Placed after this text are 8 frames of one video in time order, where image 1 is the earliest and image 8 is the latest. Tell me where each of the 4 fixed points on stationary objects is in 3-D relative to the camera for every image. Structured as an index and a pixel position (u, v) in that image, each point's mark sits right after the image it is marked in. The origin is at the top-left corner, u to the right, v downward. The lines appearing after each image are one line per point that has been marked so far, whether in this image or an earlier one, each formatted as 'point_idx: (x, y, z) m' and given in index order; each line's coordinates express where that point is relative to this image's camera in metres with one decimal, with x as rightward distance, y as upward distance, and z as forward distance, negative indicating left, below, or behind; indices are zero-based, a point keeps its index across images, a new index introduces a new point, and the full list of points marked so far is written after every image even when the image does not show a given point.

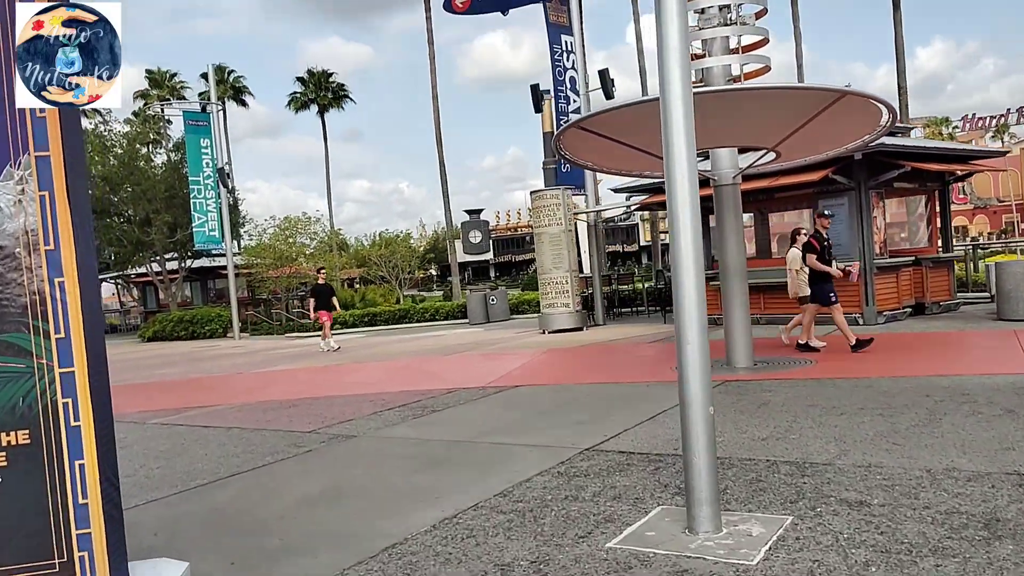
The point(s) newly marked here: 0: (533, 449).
0: (+0.2, -1.2, +6.2) m
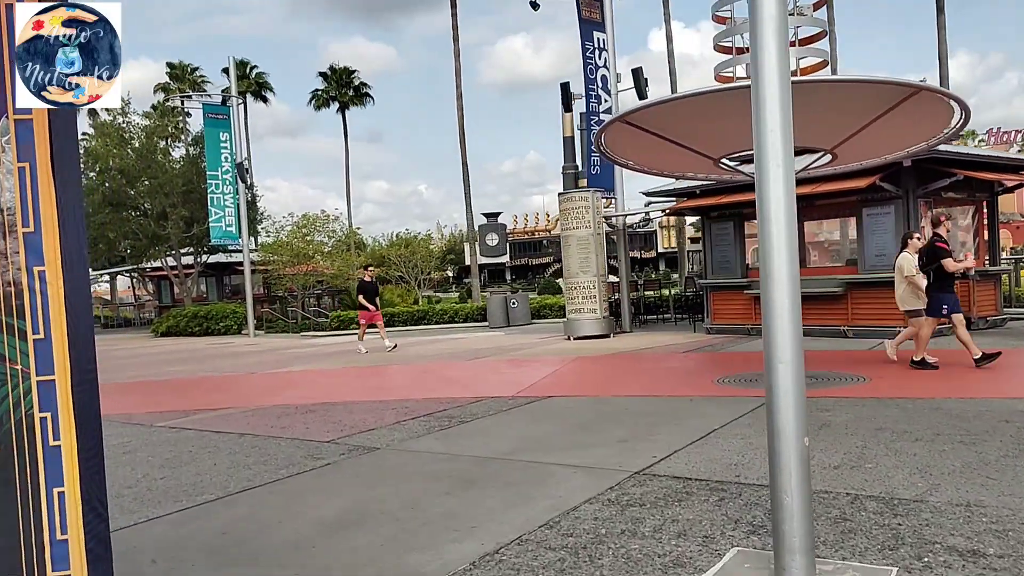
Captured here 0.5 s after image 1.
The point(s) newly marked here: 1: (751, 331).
0: (+0.4, -1.2, +5.6) m
1: (+4.3, -0.8, +15.8) m
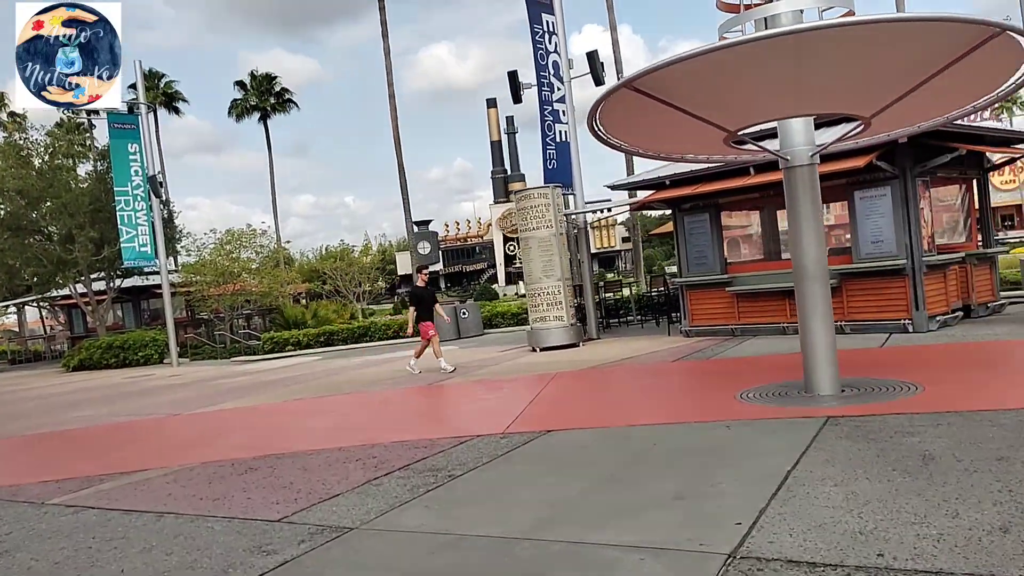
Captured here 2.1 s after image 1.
0: (+0.6, -1.2, +4.0) m
1: (+3.7, -0.7, +14.4) m
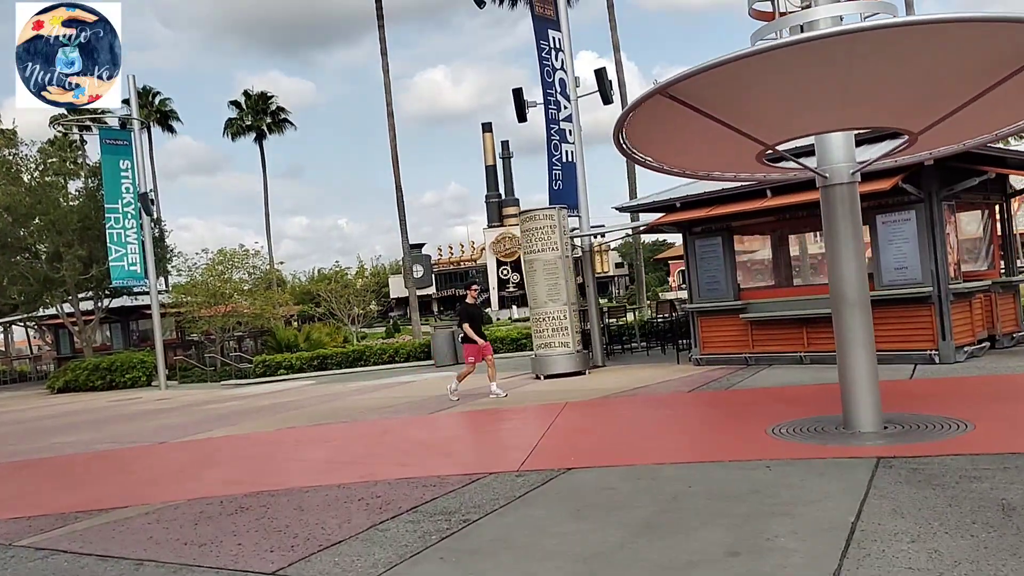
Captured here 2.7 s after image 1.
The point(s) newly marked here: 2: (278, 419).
0: (+0.8, -1.3, +3.4) m
1: (+3.8, -1.2, +13.8) m
2: (-3.5, -1.9, +12.9) m
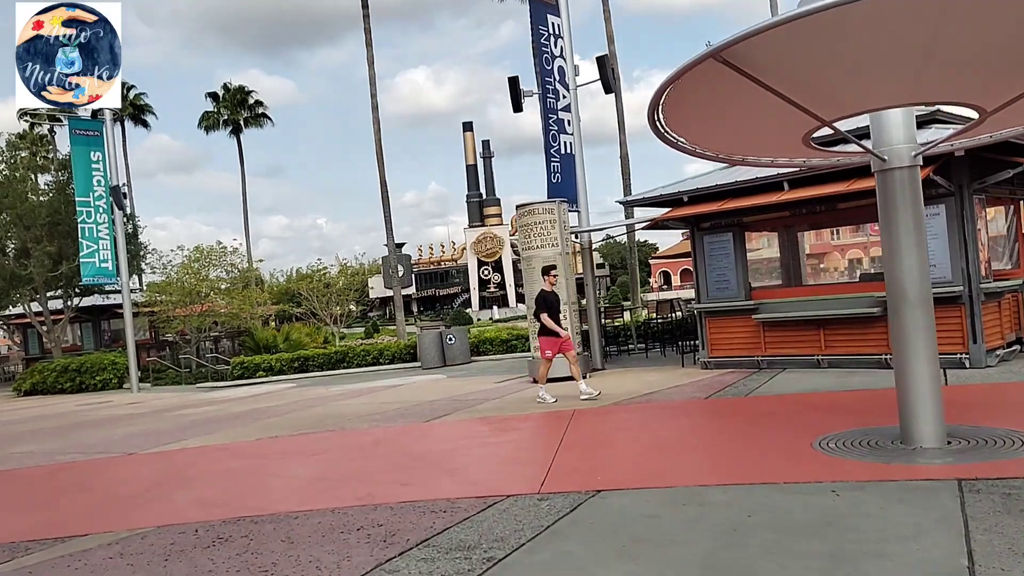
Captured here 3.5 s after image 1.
0: (+1.0, -1.3, +2.5) m
1: (+3.7, -1.1, +13.1) m
2: (-3.5, -1.9, +11.9) m
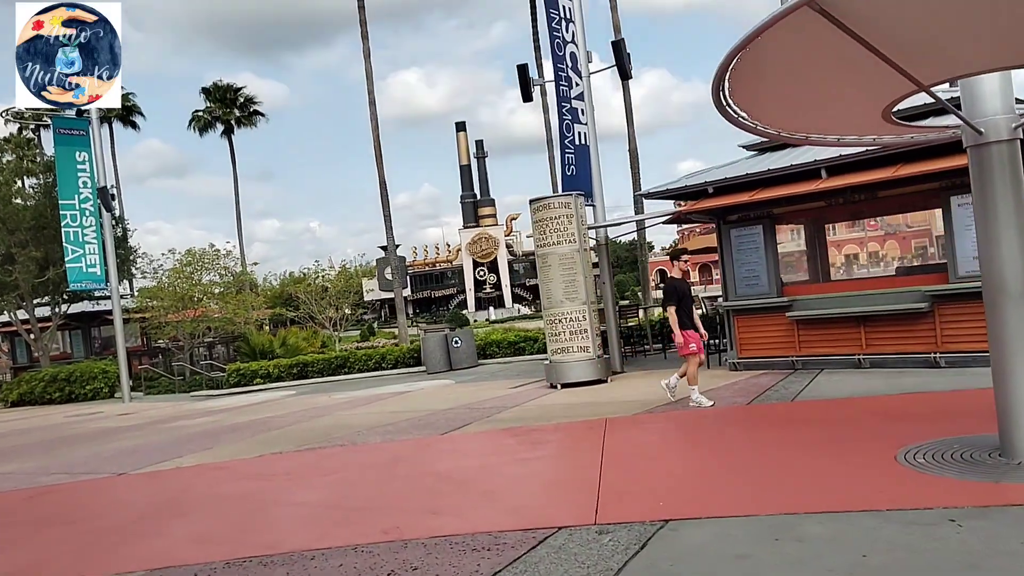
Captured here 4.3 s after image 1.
0: (+1.3, -1.3, +1.7) m
1: (+4.0, -1.1, +12.2) m
2: (-3.2, -1.9, +11.1) m
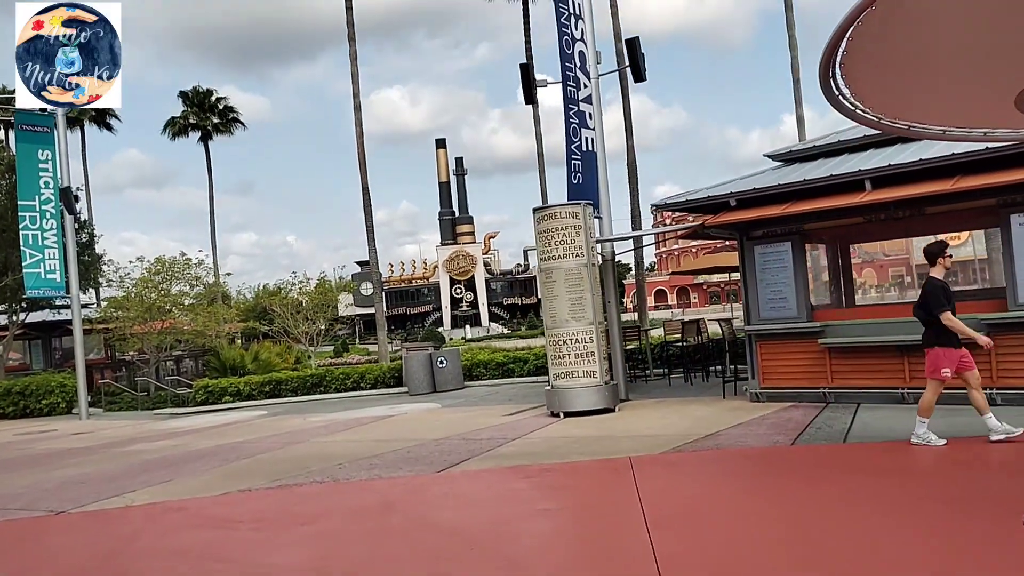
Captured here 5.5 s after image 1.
0: (+1.6, -1.3, +0.4) m
1: (+4.0, -1.4, +11.1) m
2: (-3.2, -2.1, +9.7) m
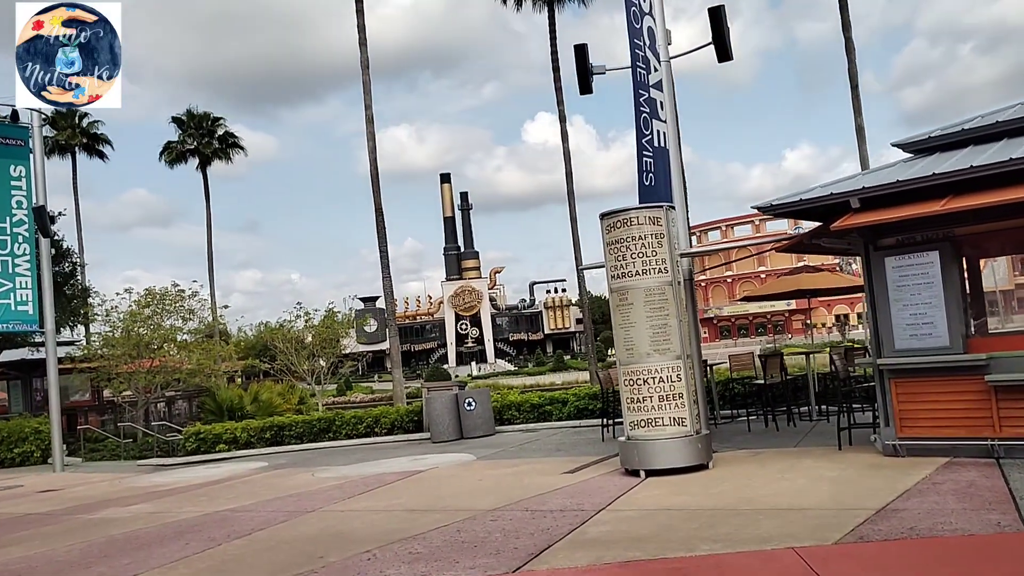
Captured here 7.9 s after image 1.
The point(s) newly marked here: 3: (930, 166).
0: (+2.3, -1.1, -2.1) m
1: (+4.7, -1.6, +8.5) m
2: (-2.5, -2.3, +7.1) m
3: (+4.3, +1.3, +8.8) m
